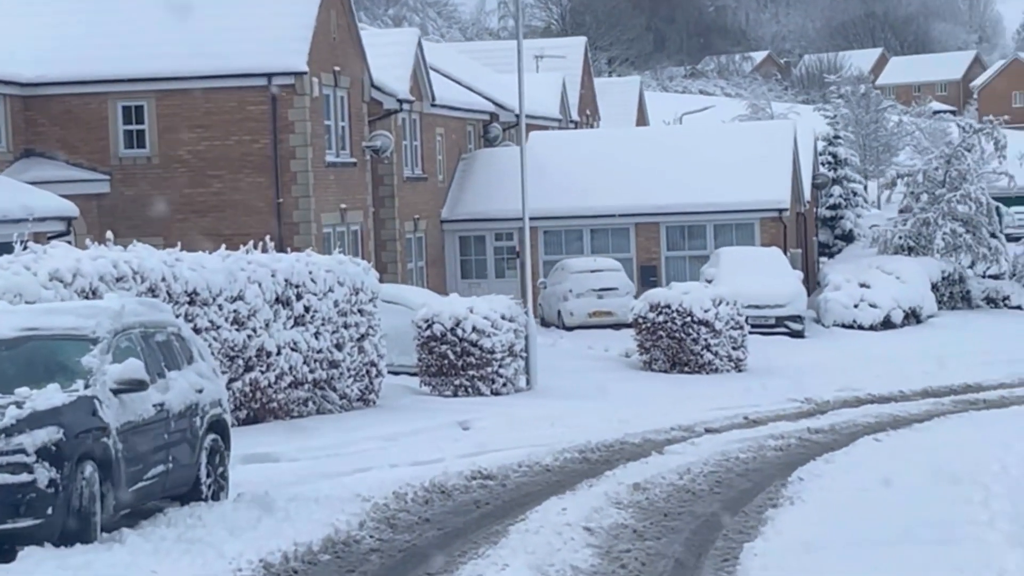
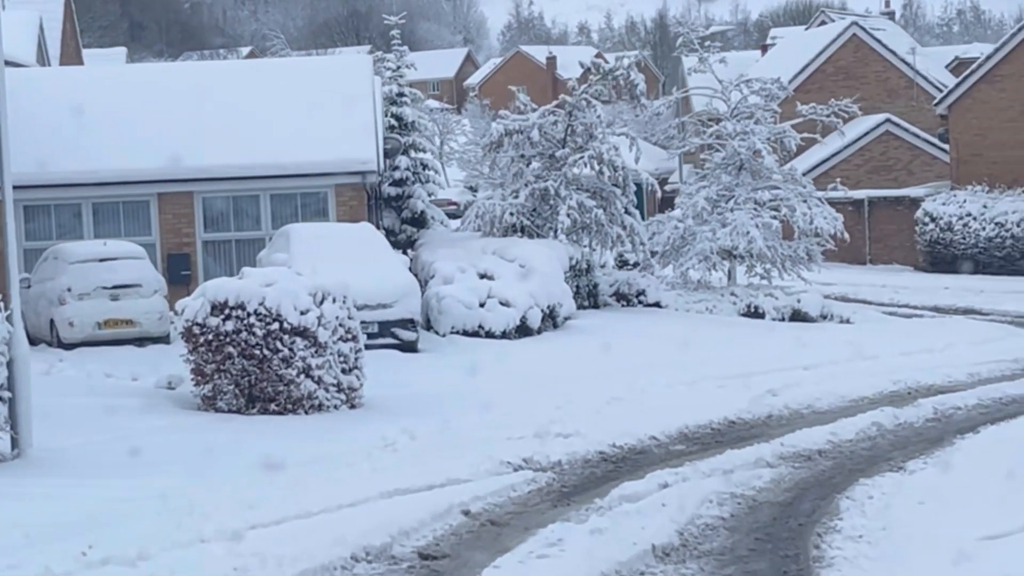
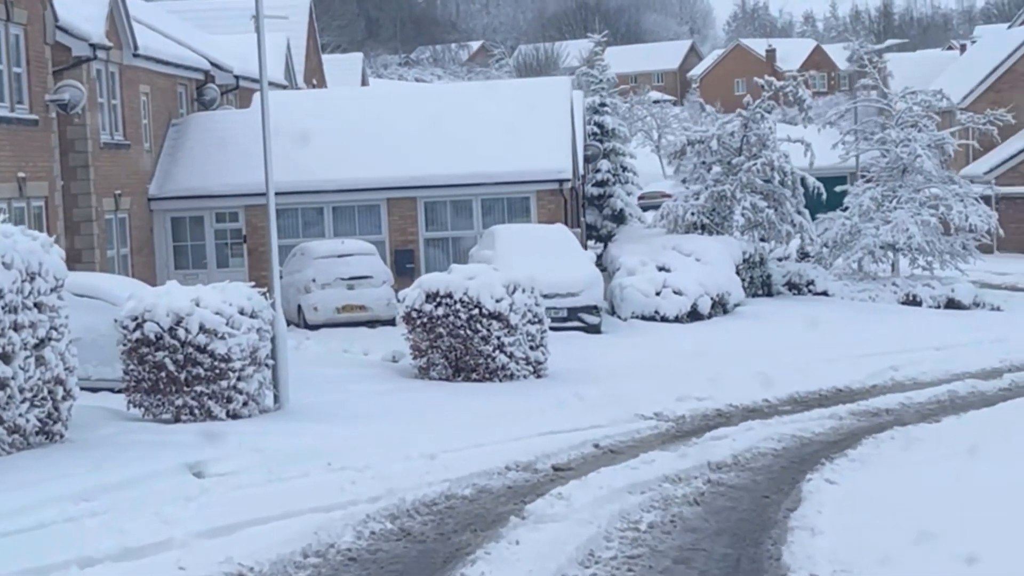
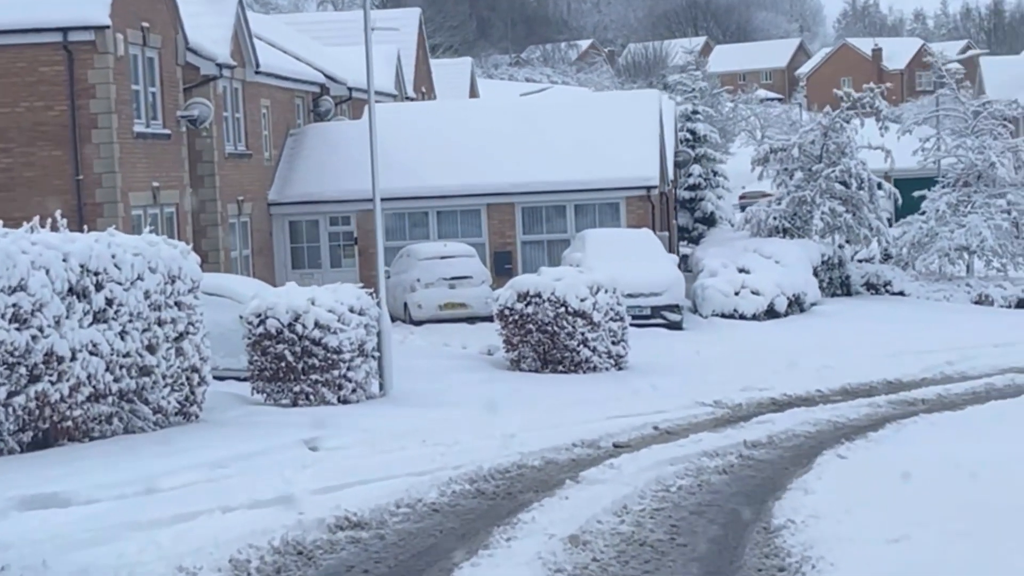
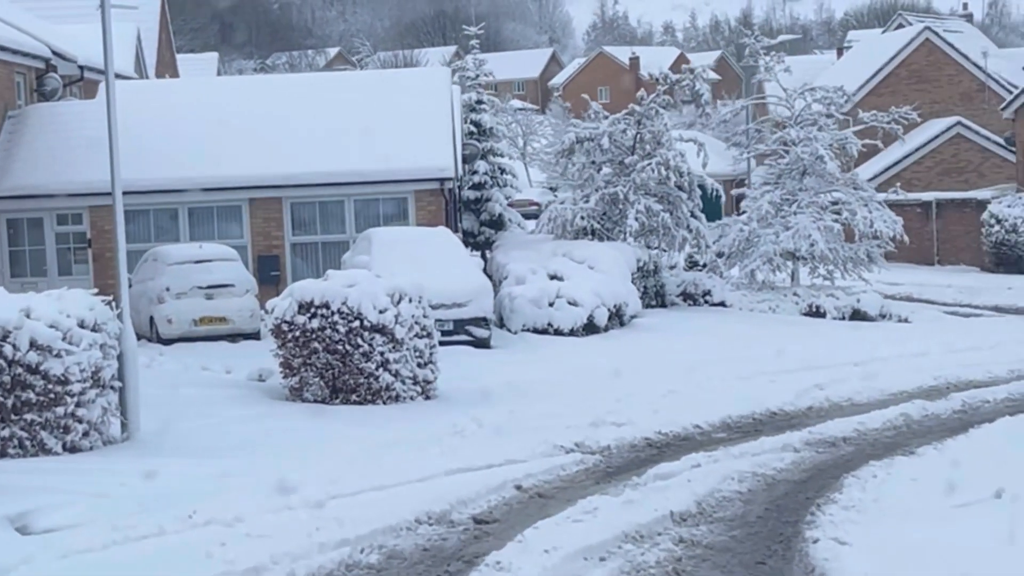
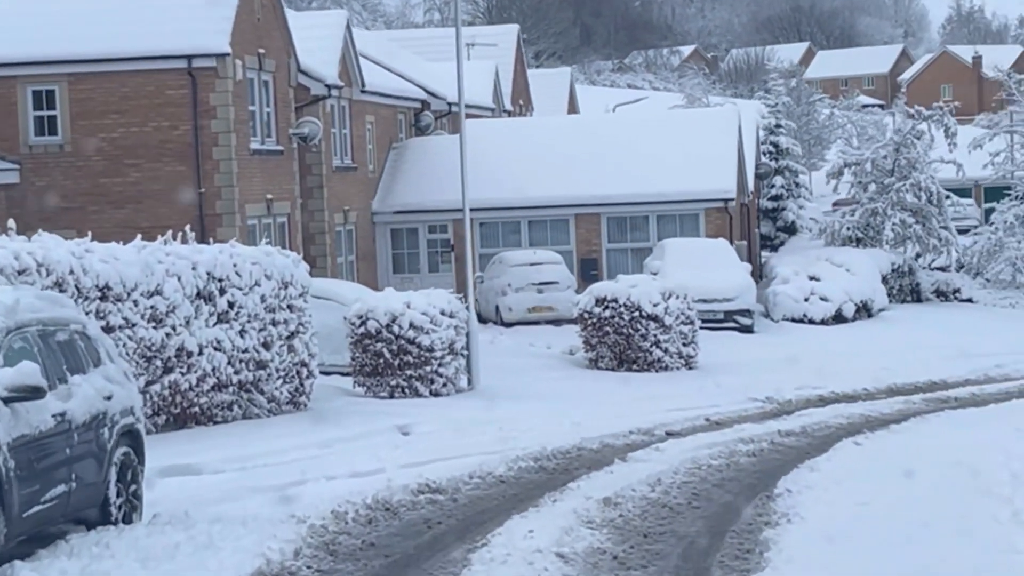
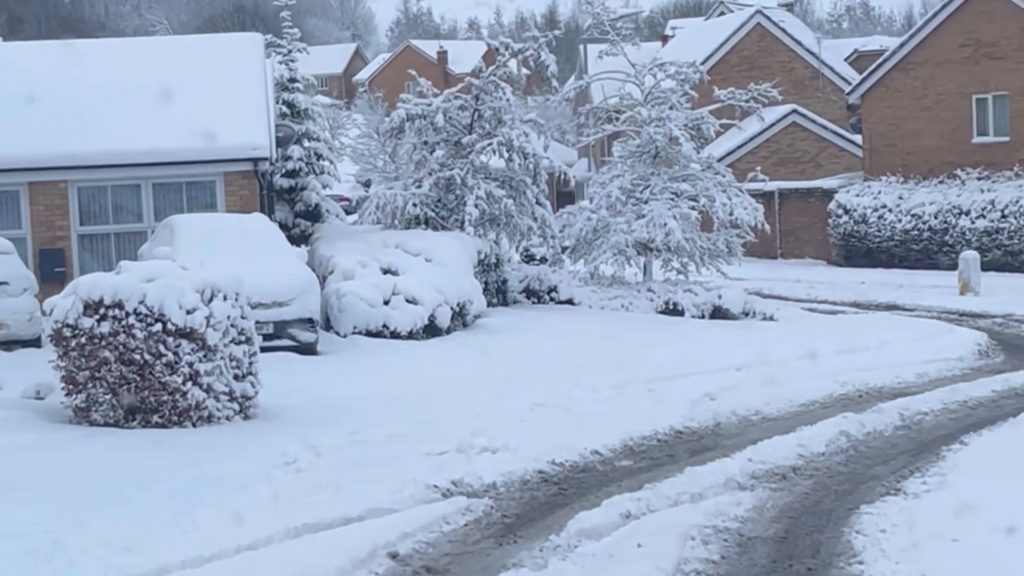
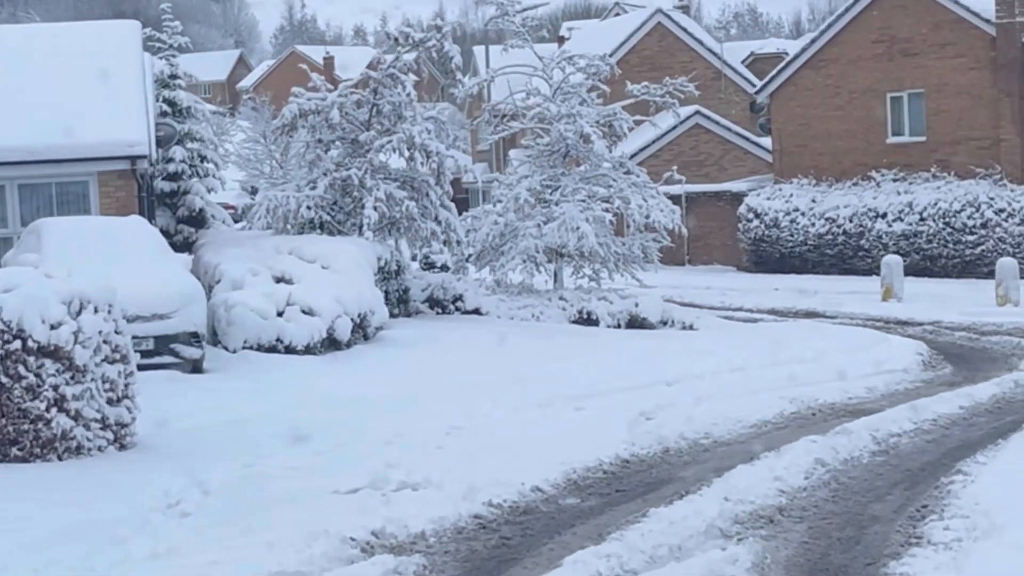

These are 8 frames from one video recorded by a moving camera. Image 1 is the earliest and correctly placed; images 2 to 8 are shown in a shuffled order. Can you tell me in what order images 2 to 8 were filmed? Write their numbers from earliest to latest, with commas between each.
6, 4, 3, 5, 2, 7, 8
